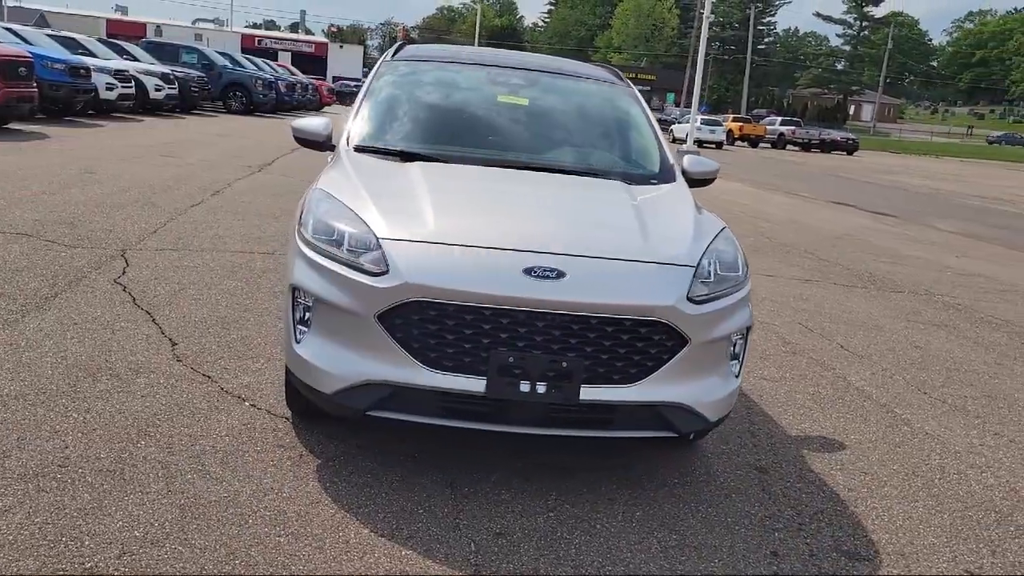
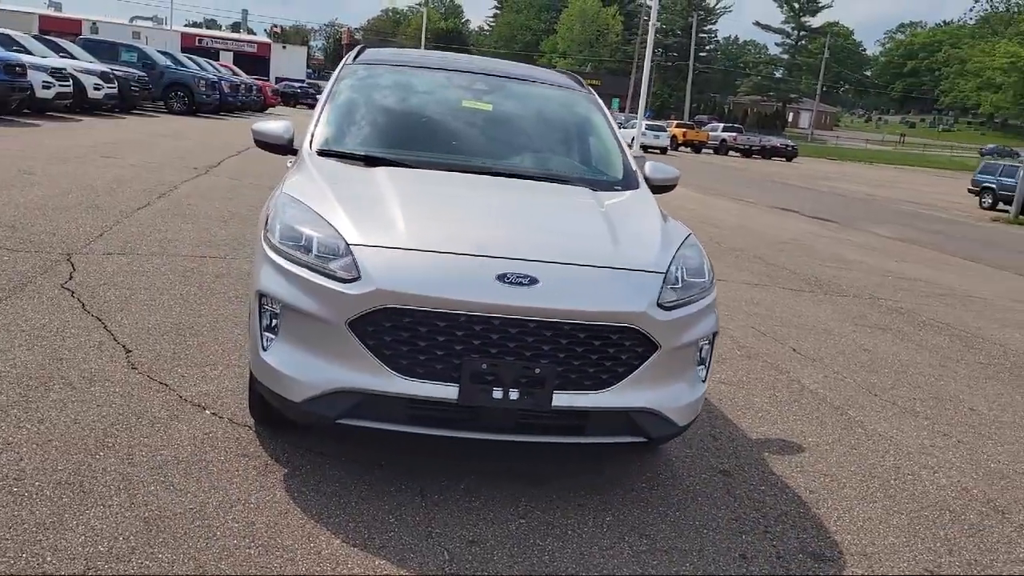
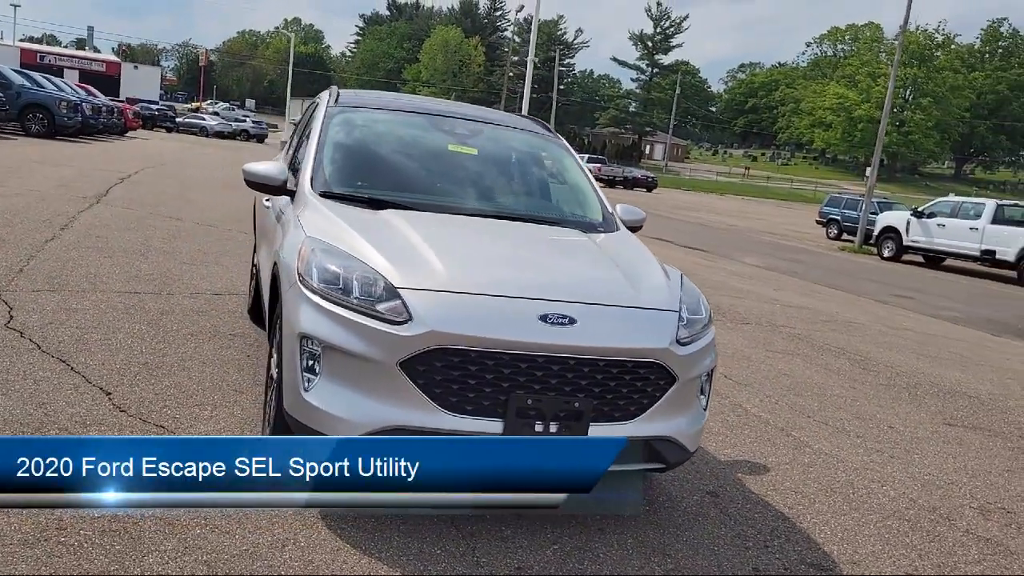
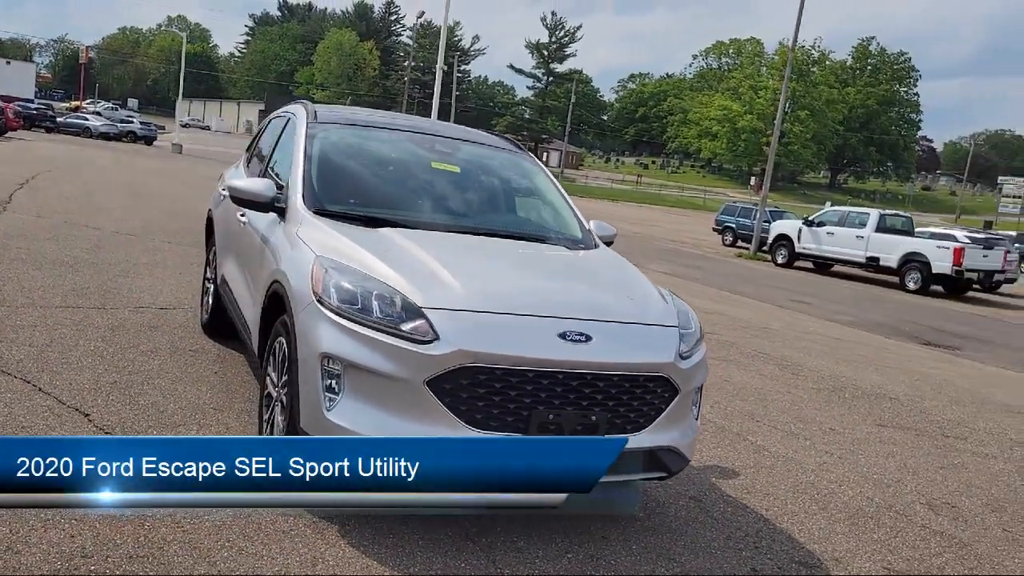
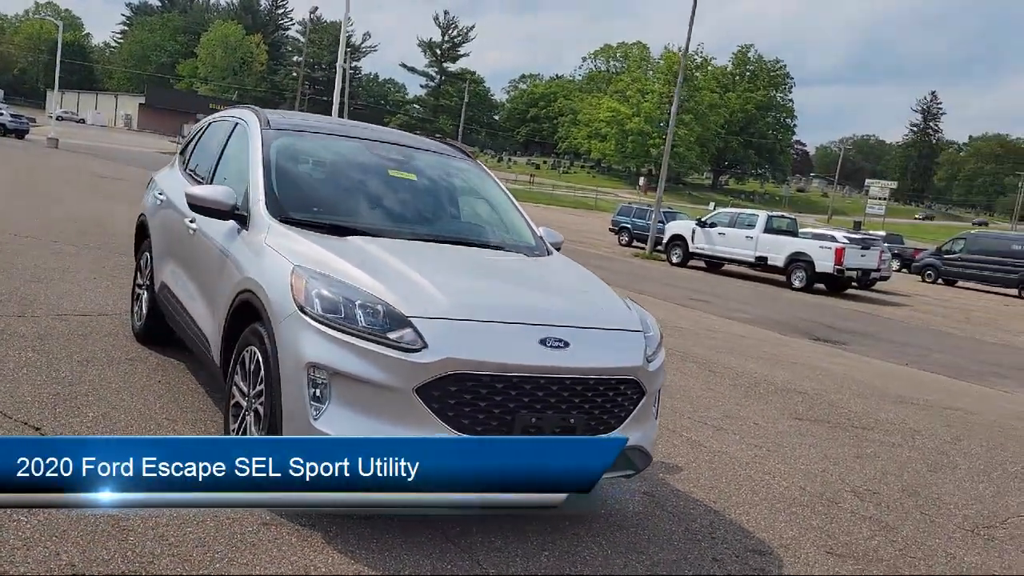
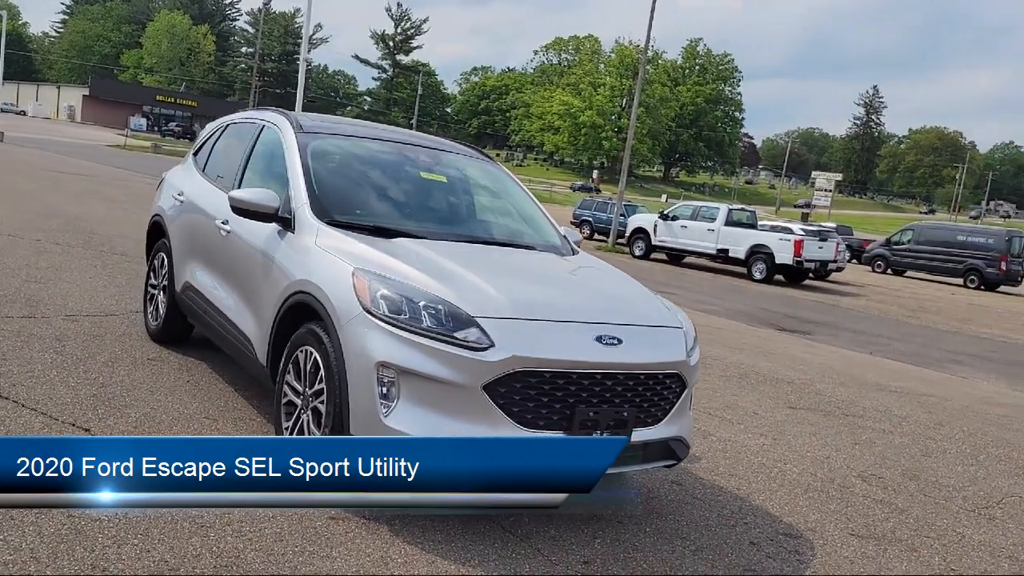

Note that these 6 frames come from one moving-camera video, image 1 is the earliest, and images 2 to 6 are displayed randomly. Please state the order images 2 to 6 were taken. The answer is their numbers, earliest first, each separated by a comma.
2, 3, 4, 5, 6
